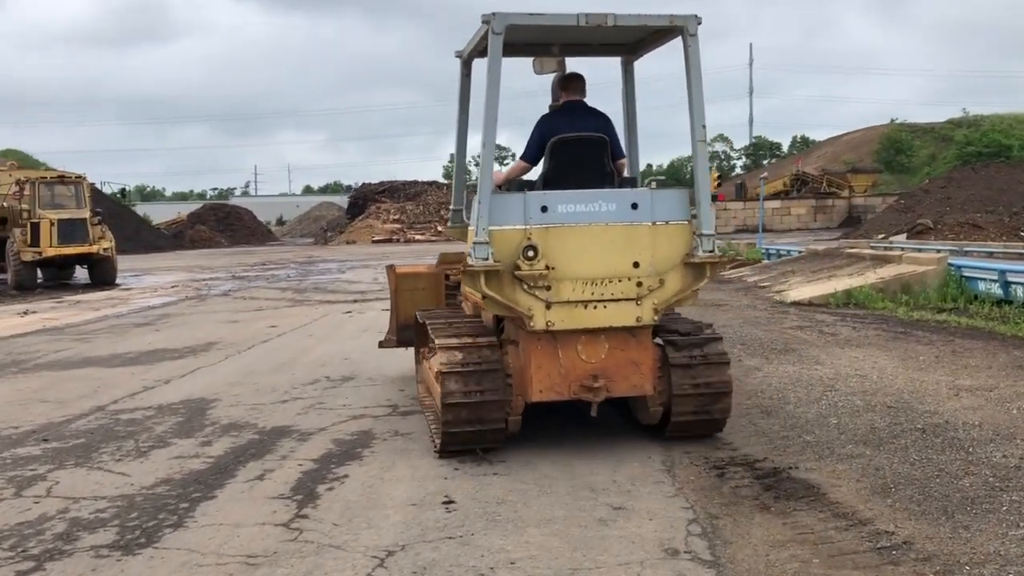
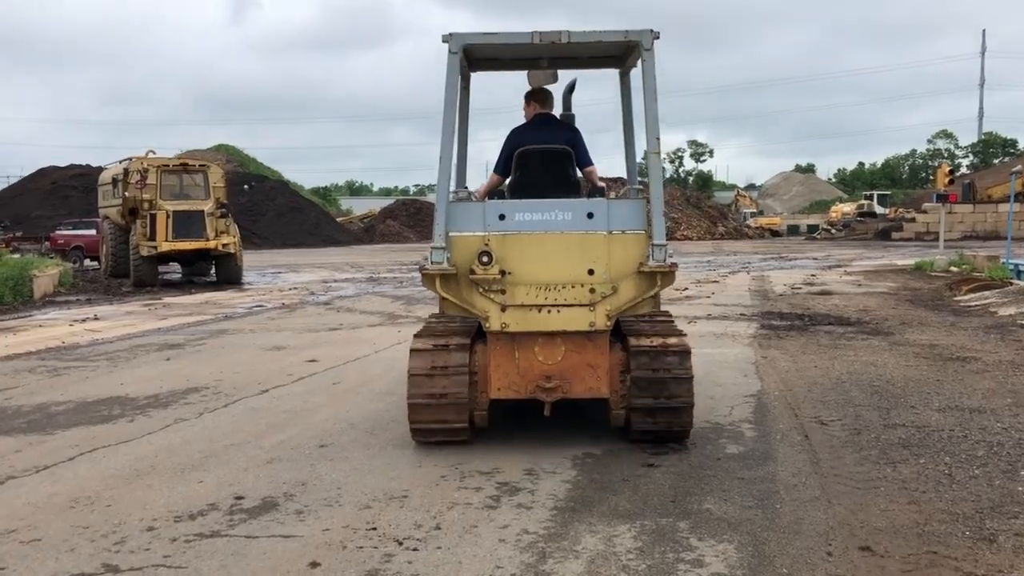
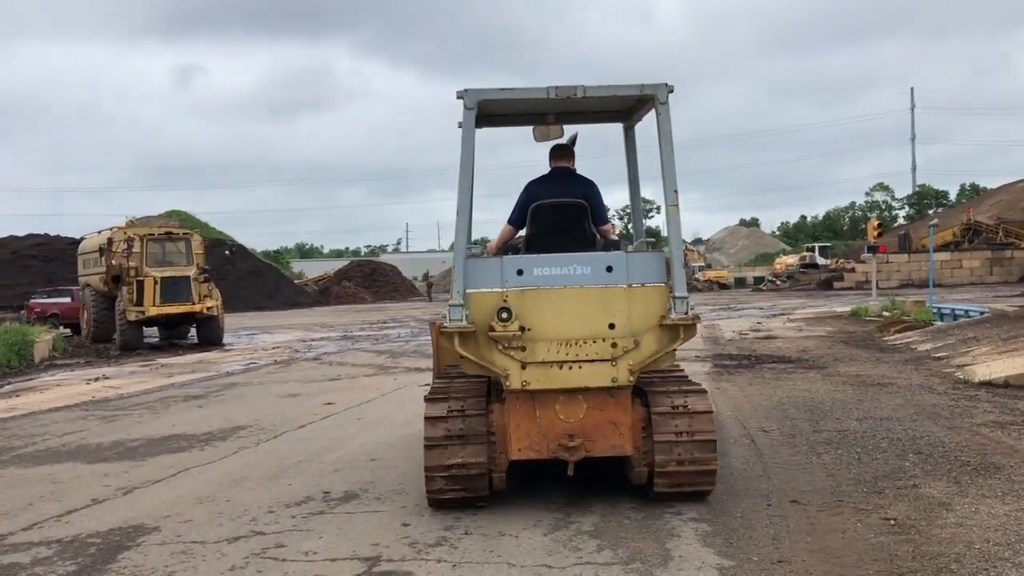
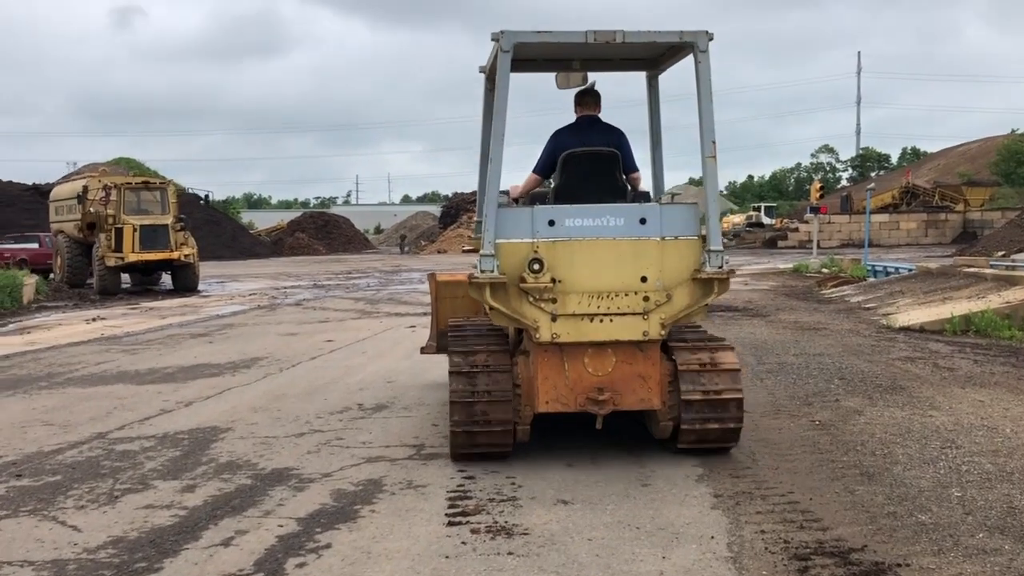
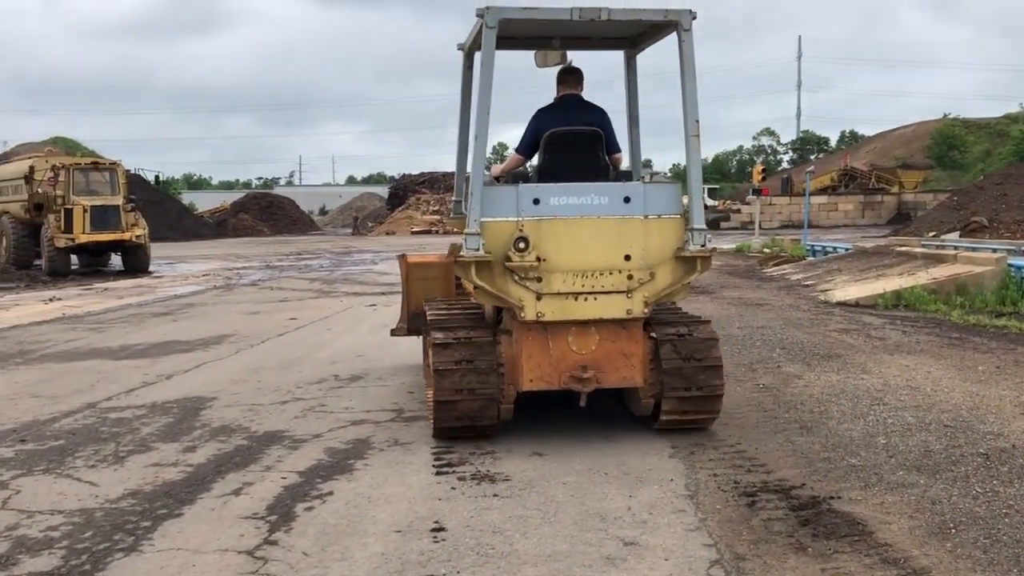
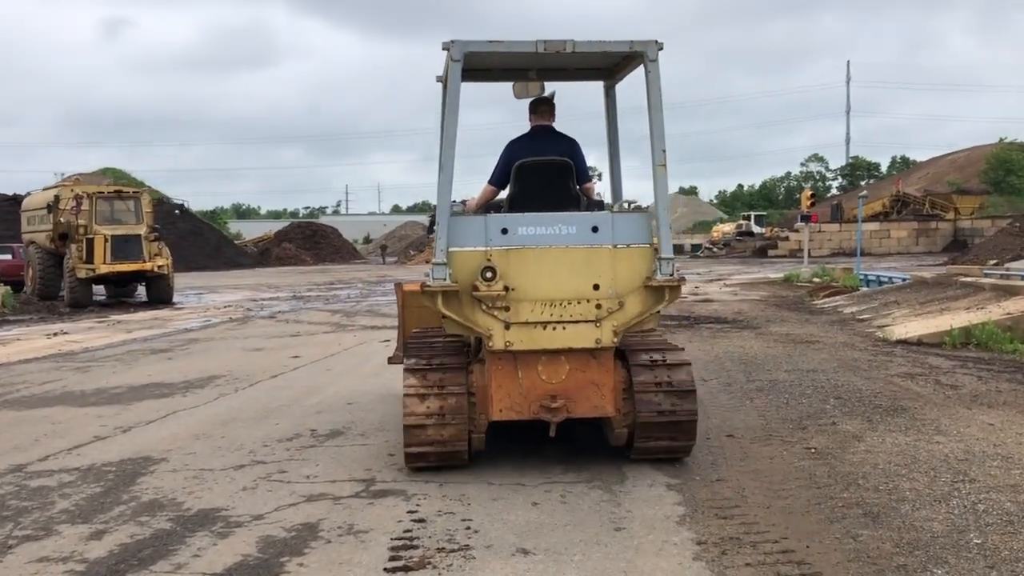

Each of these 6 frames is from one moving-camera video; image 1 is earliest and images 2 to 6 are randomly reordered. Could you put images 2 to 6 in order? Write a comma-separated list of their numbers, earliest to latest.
5, 4, 6, 3, 2
